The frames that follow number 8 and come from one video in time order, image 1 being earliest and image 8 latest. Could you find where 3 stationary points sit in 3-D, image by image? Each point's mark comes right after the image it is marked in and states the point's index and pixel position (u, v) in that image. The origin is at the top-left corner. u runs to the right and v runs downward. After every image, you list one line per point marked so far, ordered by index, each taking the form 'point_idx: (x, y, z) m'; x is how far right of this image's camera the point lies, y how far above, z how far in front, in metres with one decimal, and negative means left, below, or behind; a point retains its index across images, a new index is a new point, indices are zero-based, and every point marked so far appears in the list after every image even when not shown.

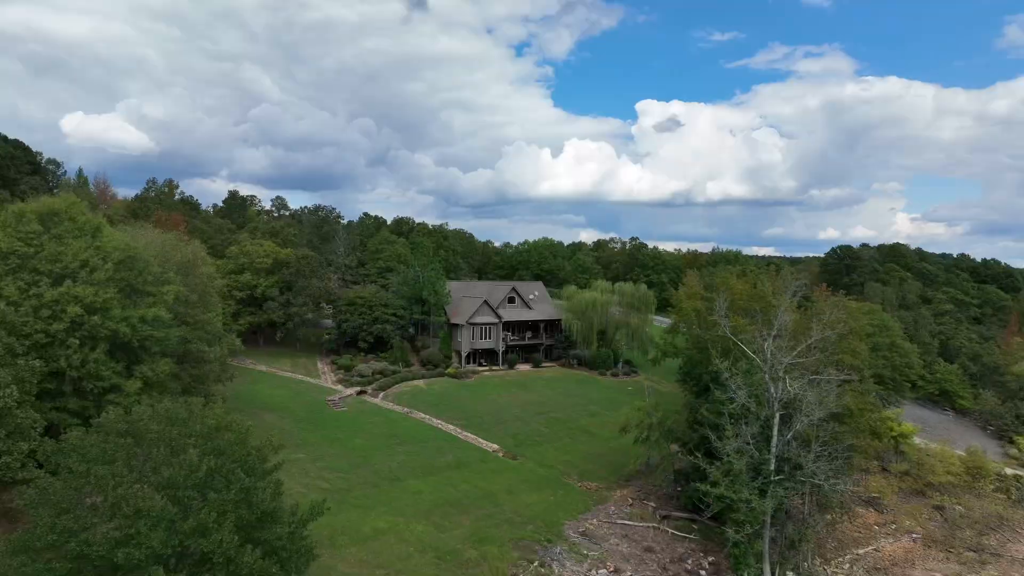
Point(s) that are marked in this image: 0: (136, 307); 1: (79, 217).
0: (-9.4, -0.4, +18.0) m
1: (-11.0, +1.7, +18.1) m
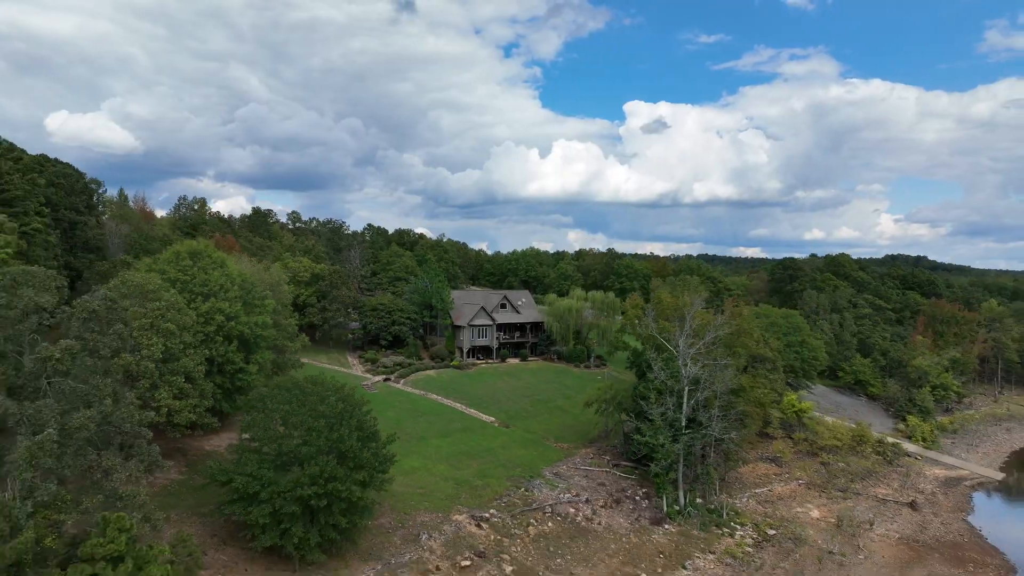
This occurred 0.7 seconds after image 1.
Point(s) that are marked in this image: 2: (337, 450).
0: (-9.6, -1.0, +26.5) m
1: (-11.2, +1.1, +26.6) m
2: (-4.6, -4.3, +19.0) m
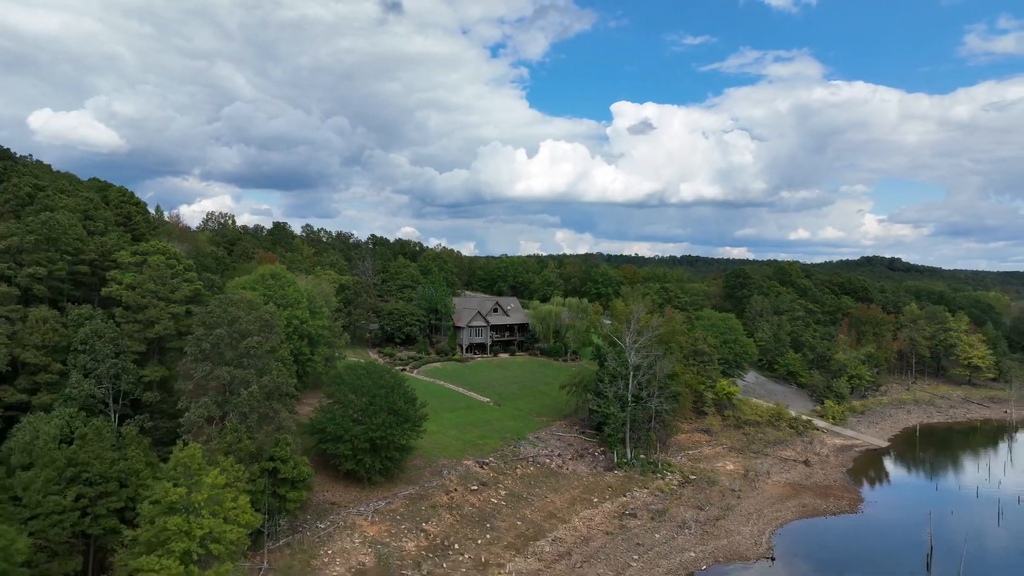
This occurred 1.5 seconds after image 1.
0: (-10.0, -1.6, +36.3) m
1: (-11.6, +0.5, +36.3) m
2: (-4.9, -4.9, +28.9) m
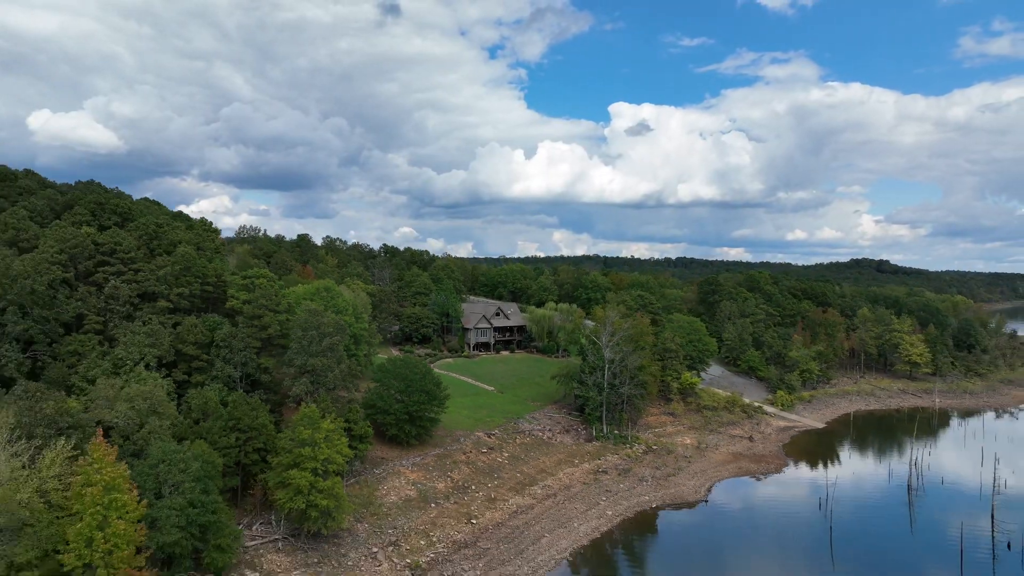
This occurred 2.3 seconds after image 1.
0: (-10.0, -2.3, +46.1) m
1: (-11.5, -0.1, +46.2) m
2: (-4.8, -5.6, +38.7) m
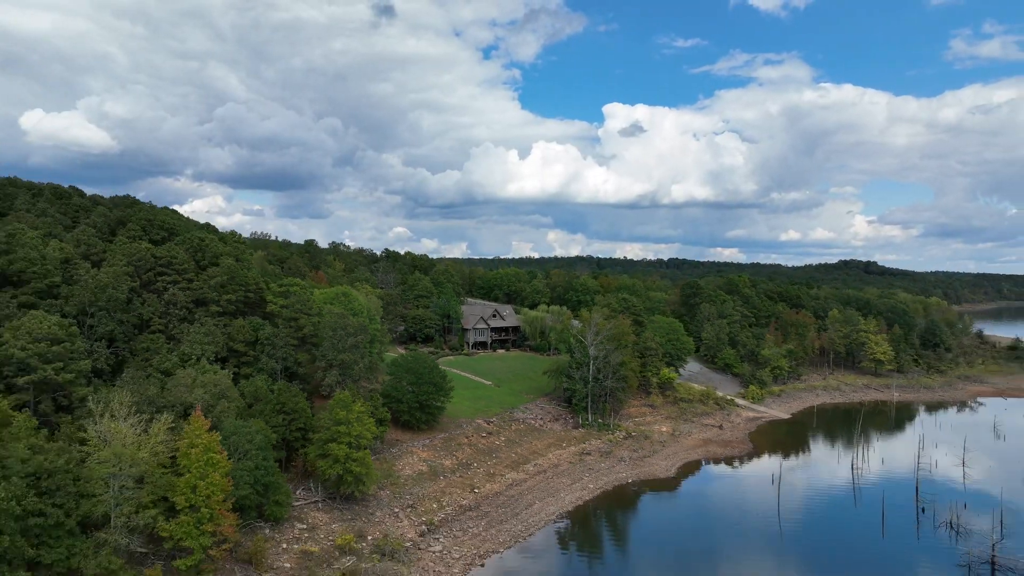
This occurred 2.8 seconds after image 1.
0: (-10.3, -2.6, +52.2) m
1: (-11.8, -0.5, +52.2) m
2: (-5.1, -6.0, +44.8) m
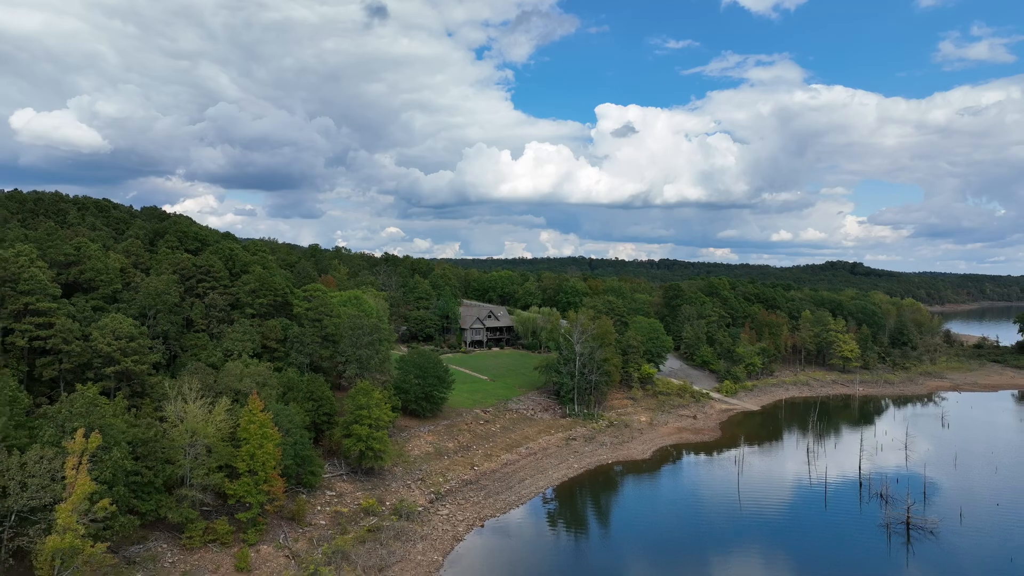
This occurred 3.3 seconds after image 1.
0: (-10.8, -3.0, +58.0) m
1: (-12.3, -0.8, +58.1) m
2: (-5.5, -6.3, +50.8) m
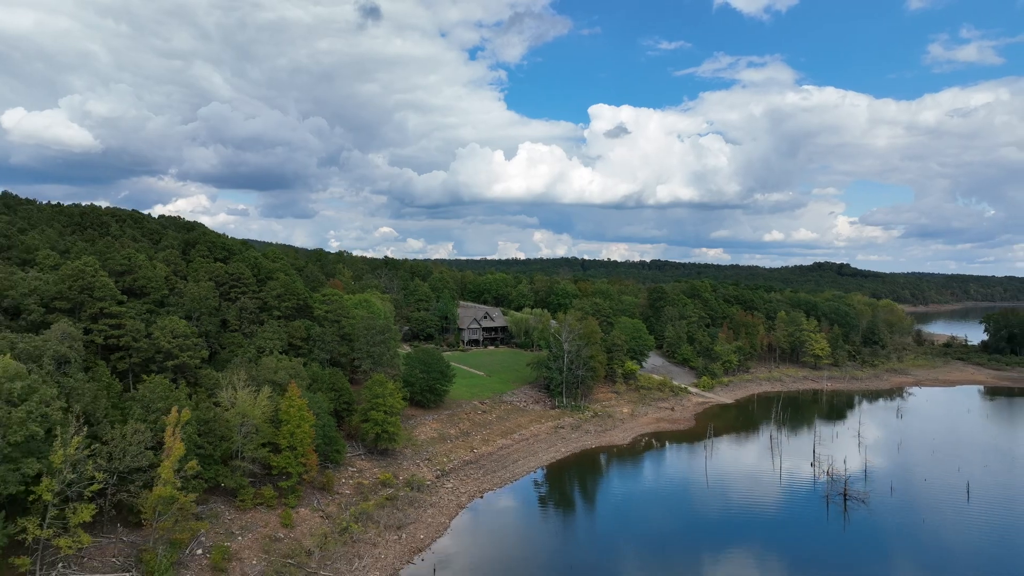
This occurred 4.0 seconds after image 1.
0: (-11.3, -3.3, +64.2) m
1: (-12.8, -1.2, +64.2) m
2: (-5.9, -6.7, +57.0) m
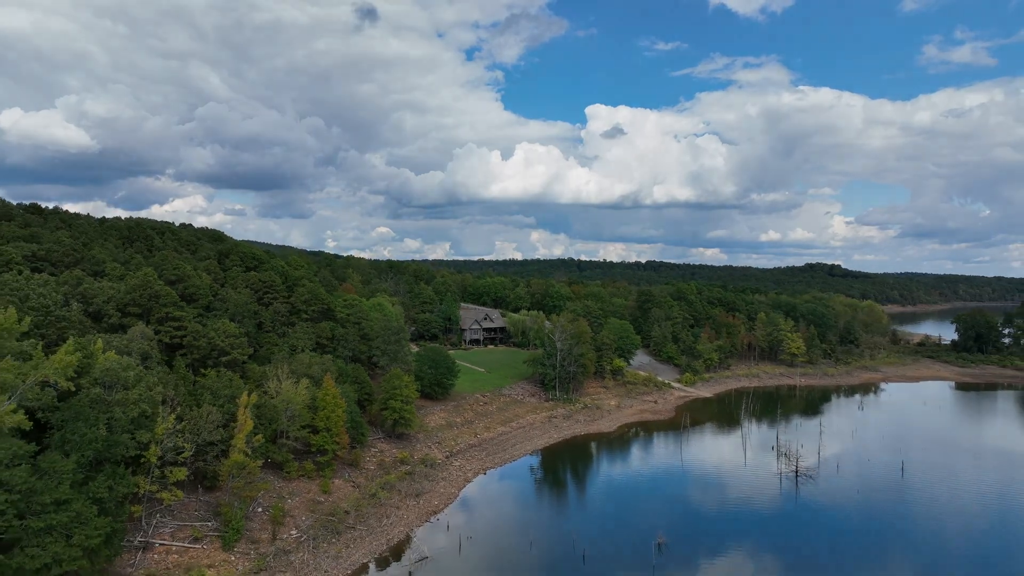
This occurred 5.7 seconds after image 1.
0: (-11.5, -3.8, +71.4) m
1: (-13.0, -1.7, +71.4) m
2: (-6.0, -7.1, +64.2) m
